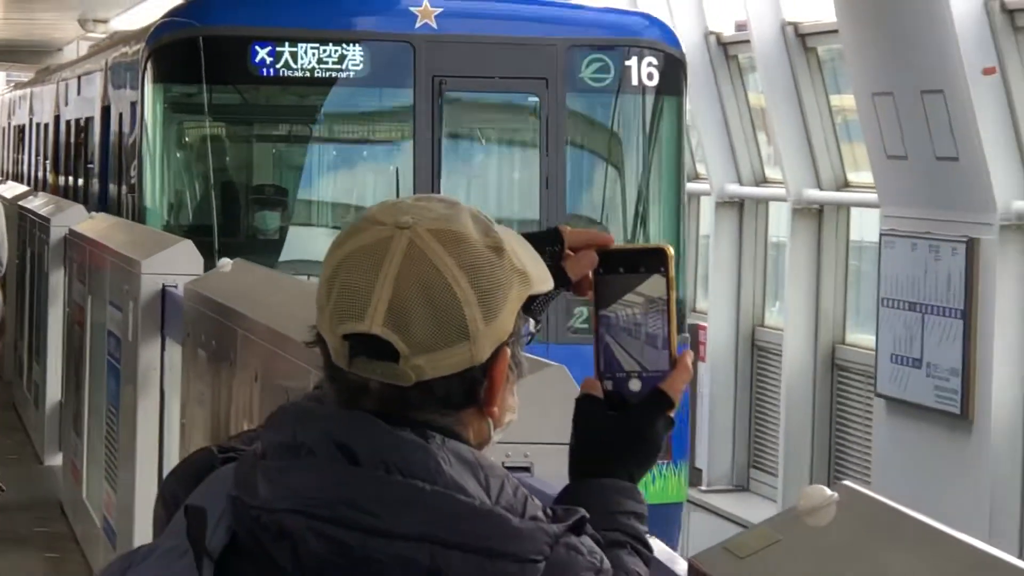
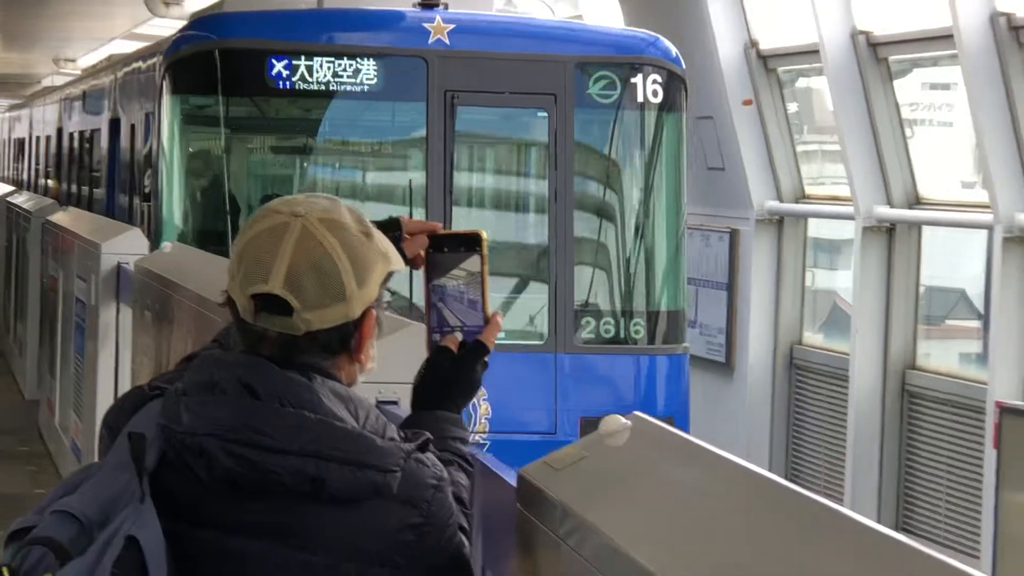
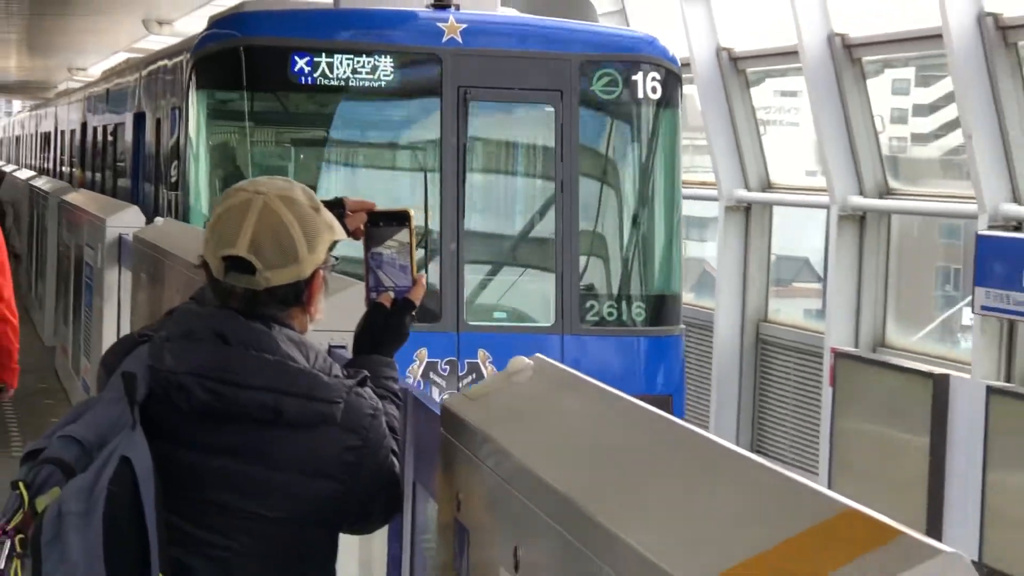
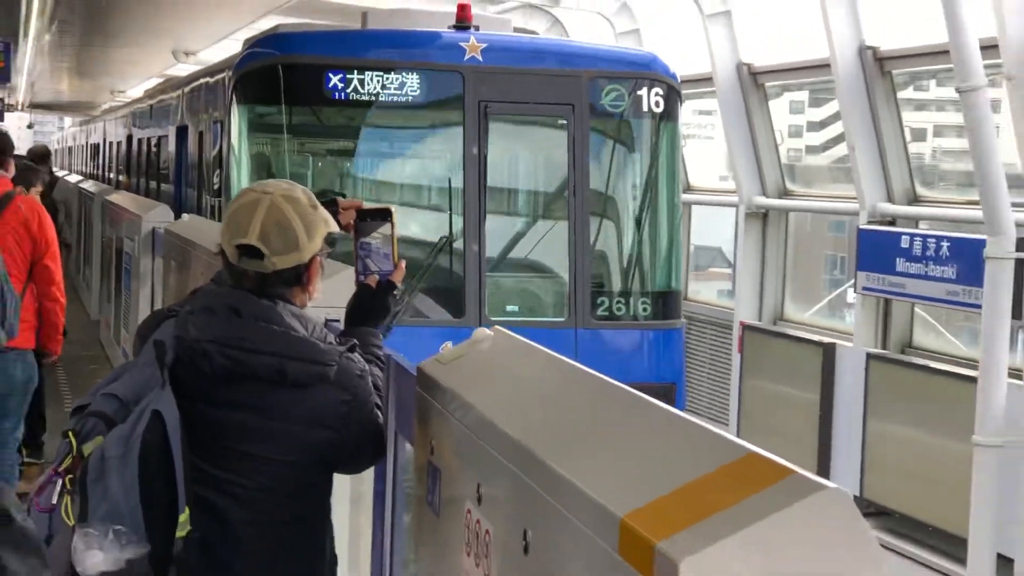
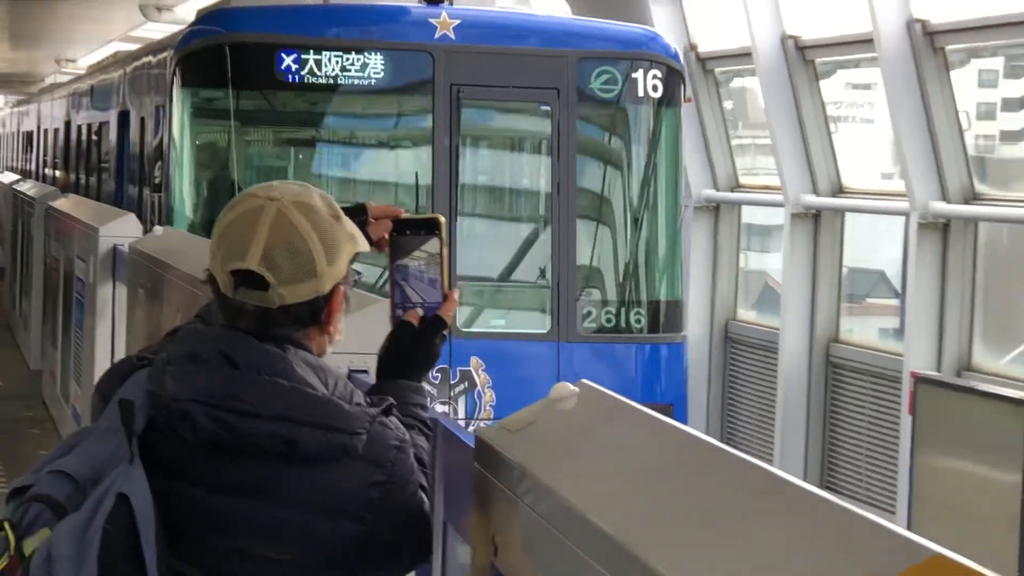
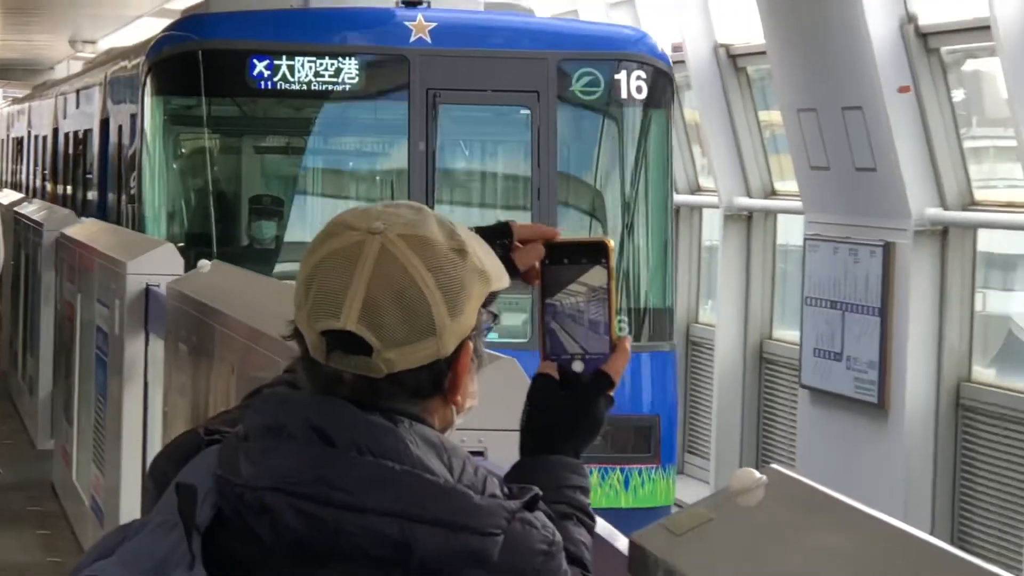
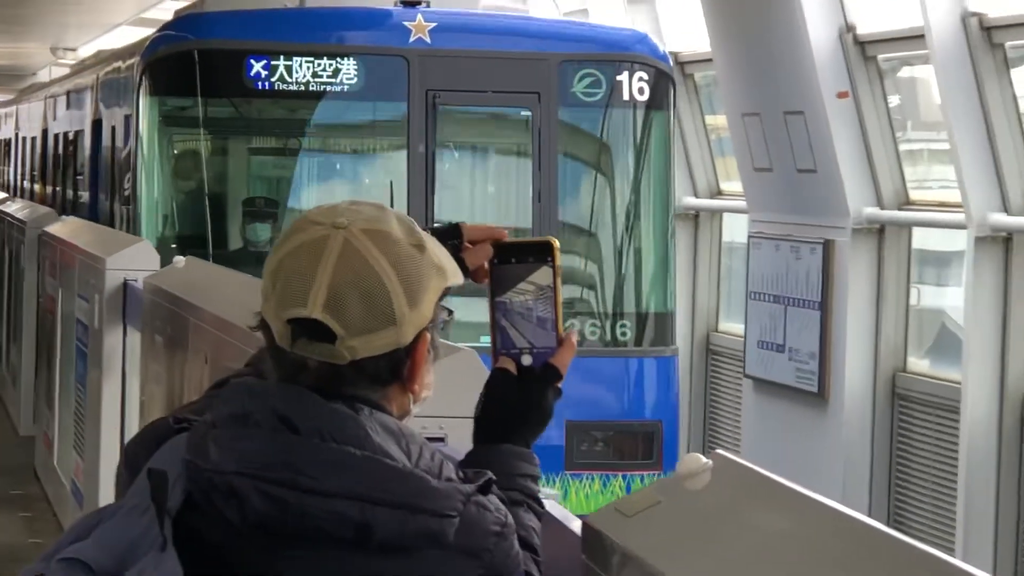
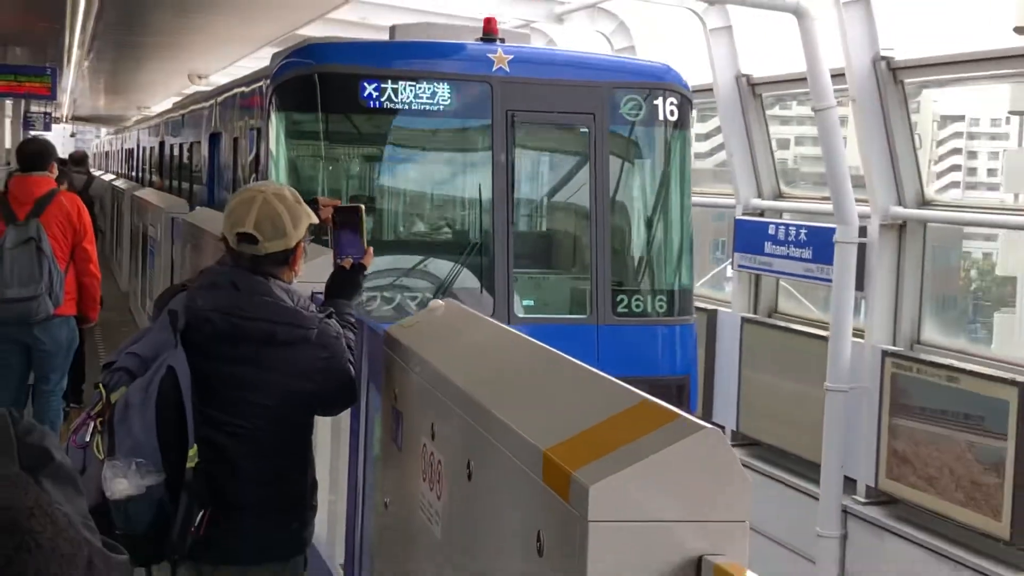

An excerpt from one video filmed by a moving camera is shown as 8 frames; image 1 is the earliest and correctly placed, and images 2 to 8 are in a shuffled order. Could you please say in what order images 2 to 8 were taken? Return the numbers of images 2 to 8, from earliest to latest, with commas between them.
6, 7, 2, 5, 3, 4, 8
